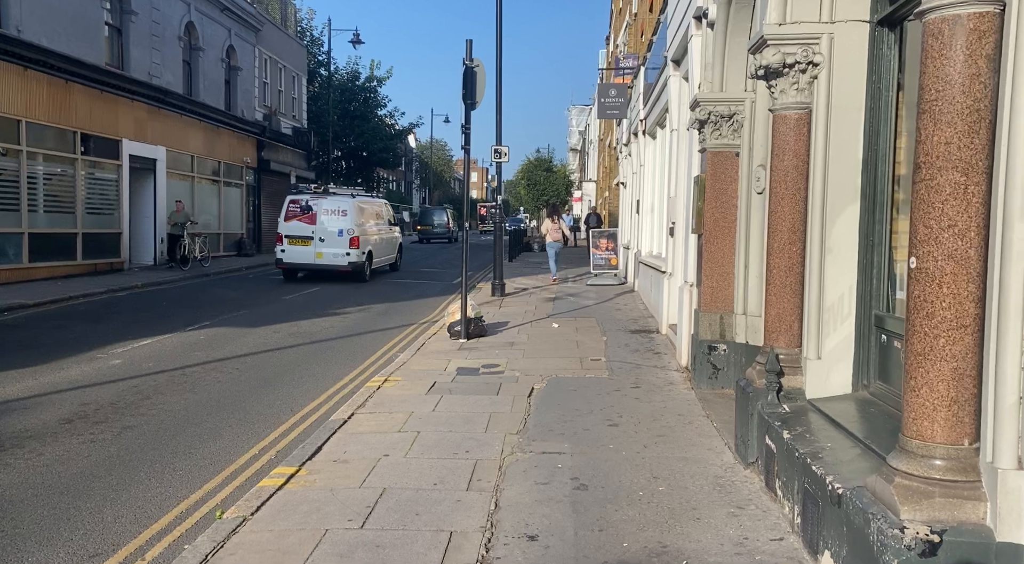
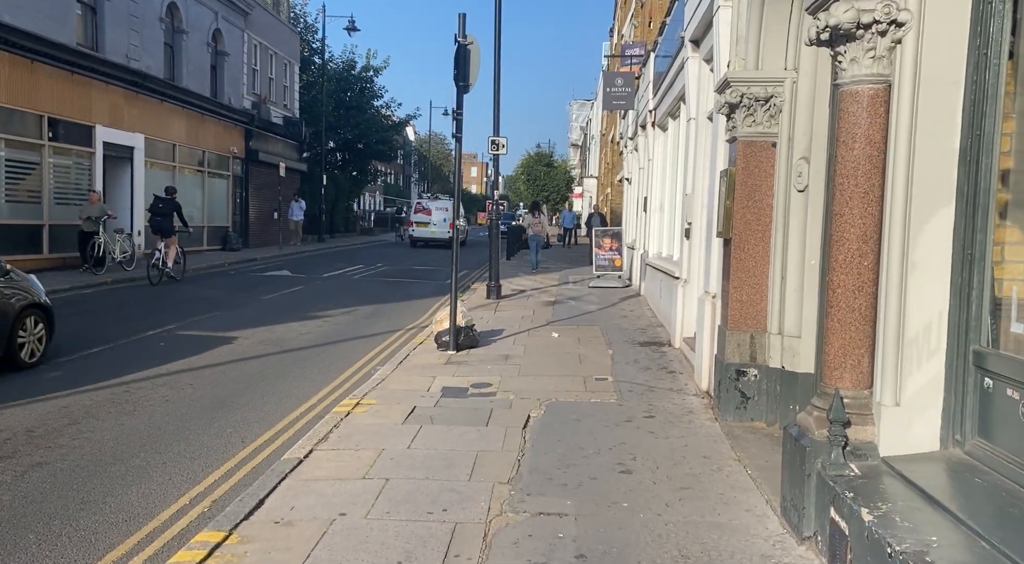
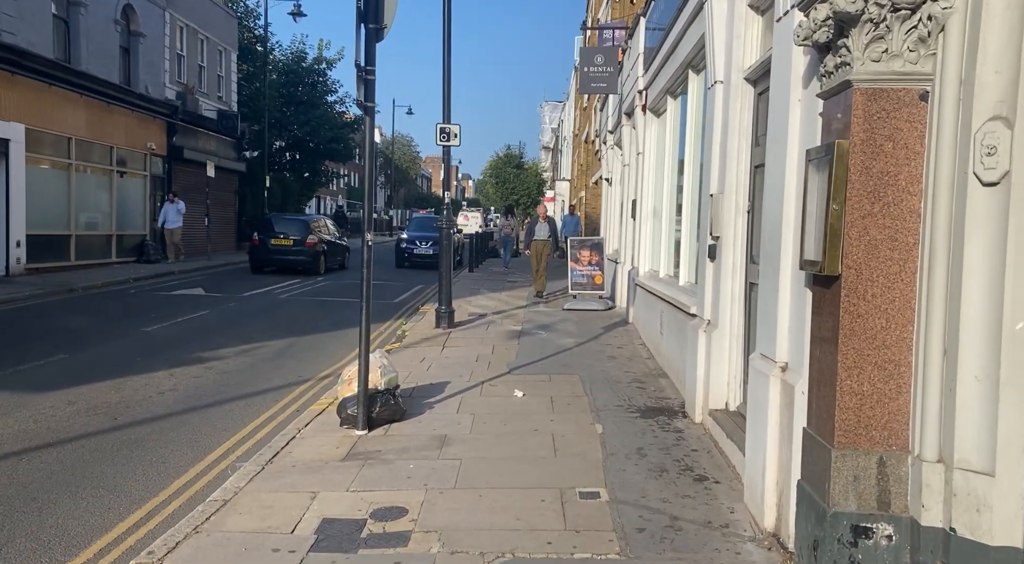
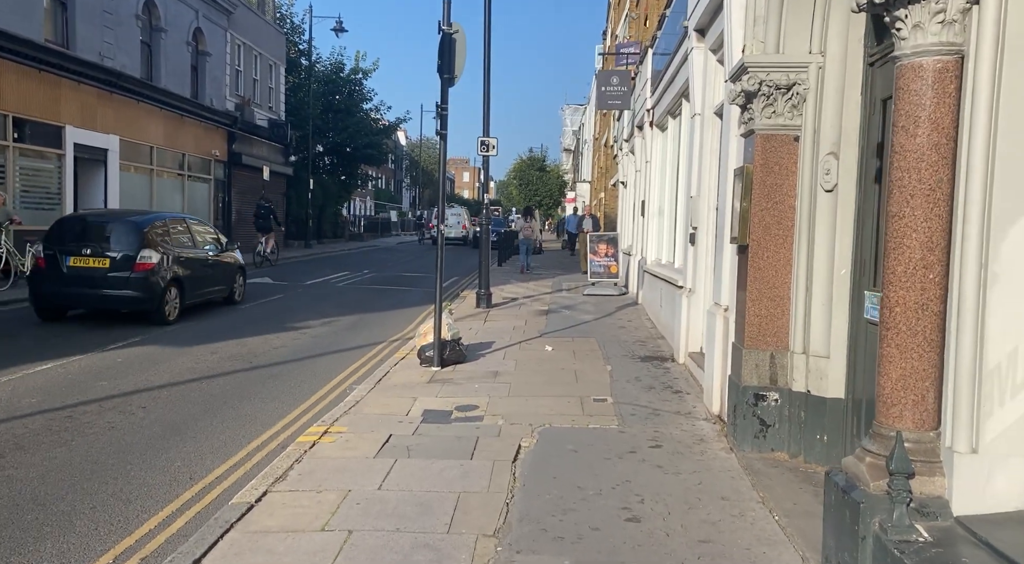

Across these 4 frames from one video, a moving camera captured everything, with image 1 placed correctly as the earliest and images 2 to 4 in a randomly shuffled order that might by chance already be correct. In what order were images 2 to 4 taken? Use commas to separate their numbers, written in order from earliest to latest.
2, 4, 3
